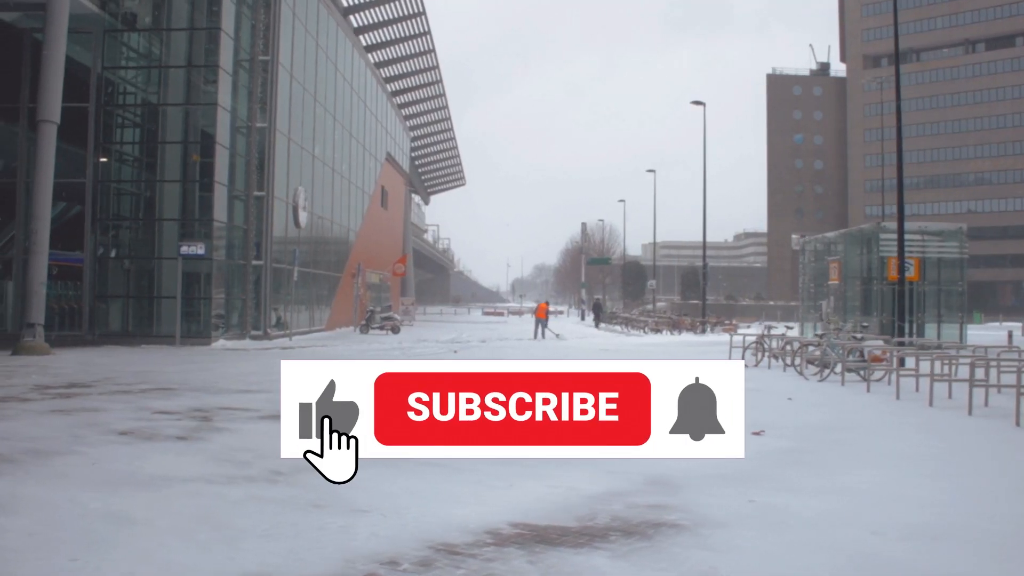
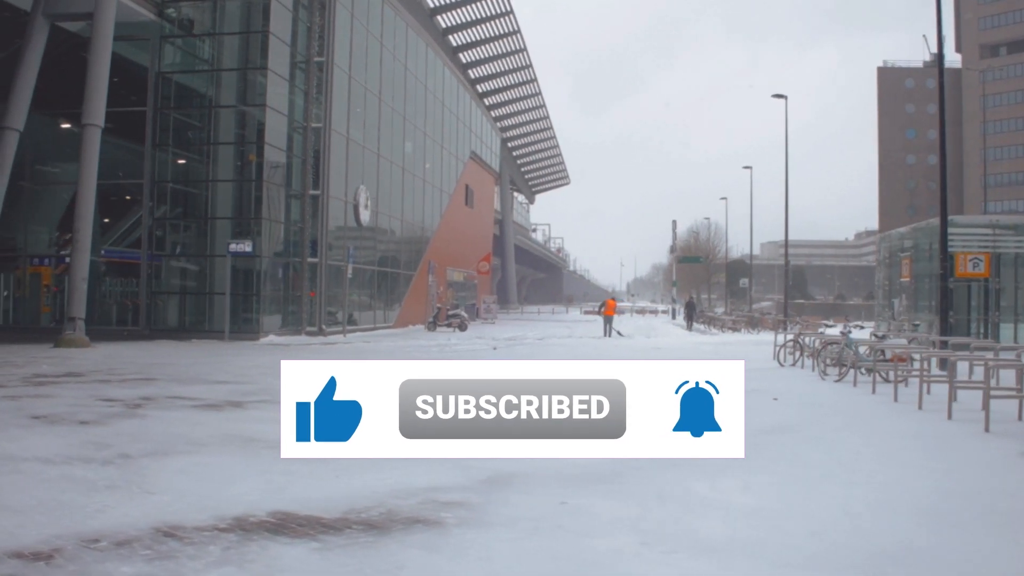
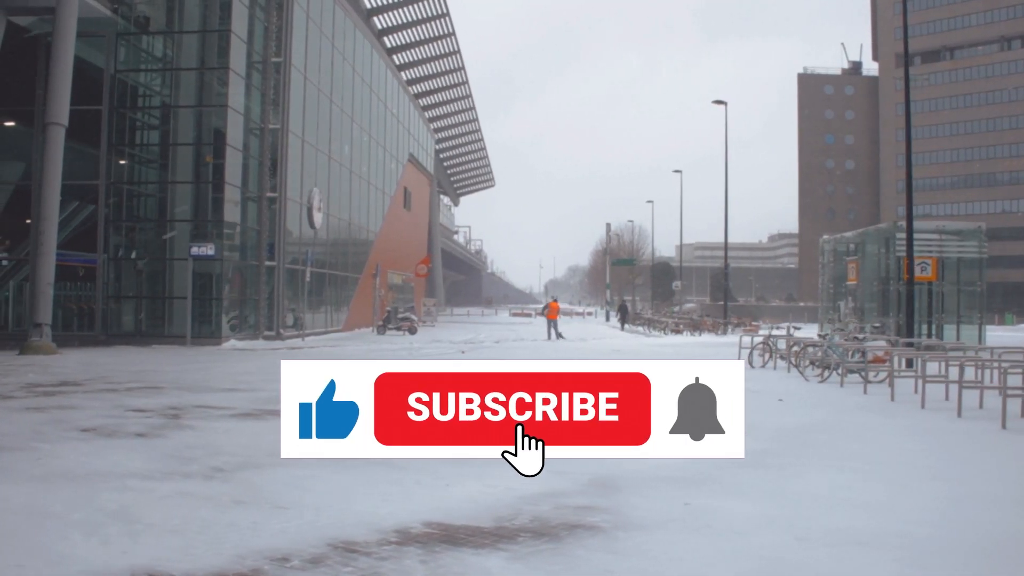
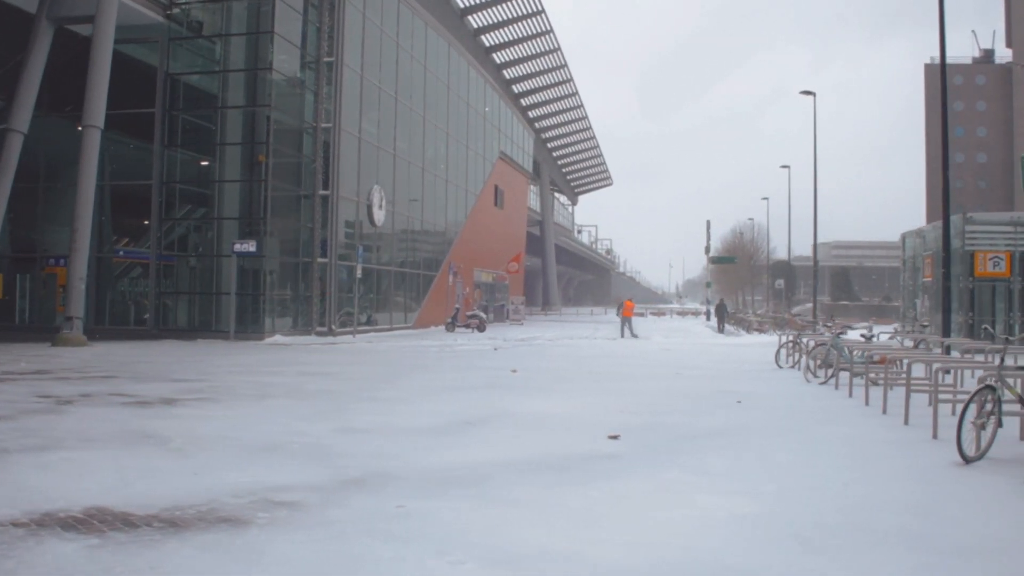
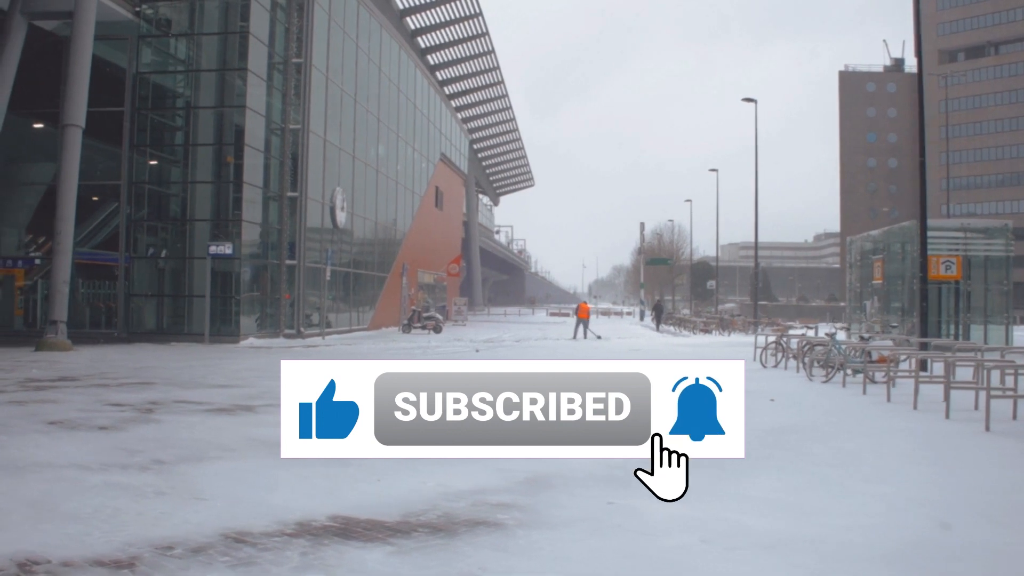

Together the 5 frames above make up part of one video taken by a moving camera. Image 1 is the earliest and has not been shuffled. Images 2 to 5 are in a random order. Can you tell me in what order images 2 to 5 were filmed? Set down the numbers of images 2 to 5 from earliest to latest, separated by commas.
3, 5, 2, 4
